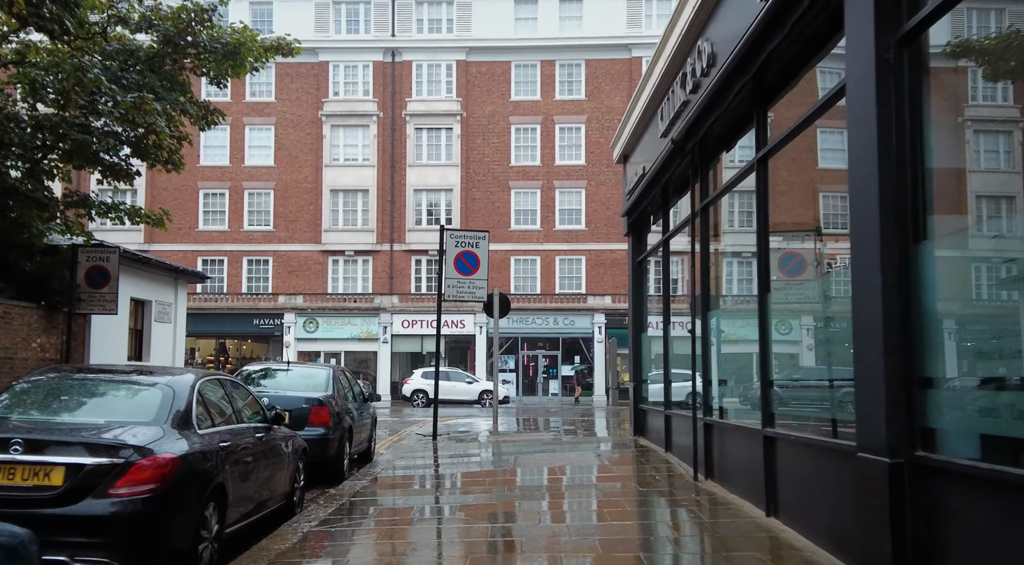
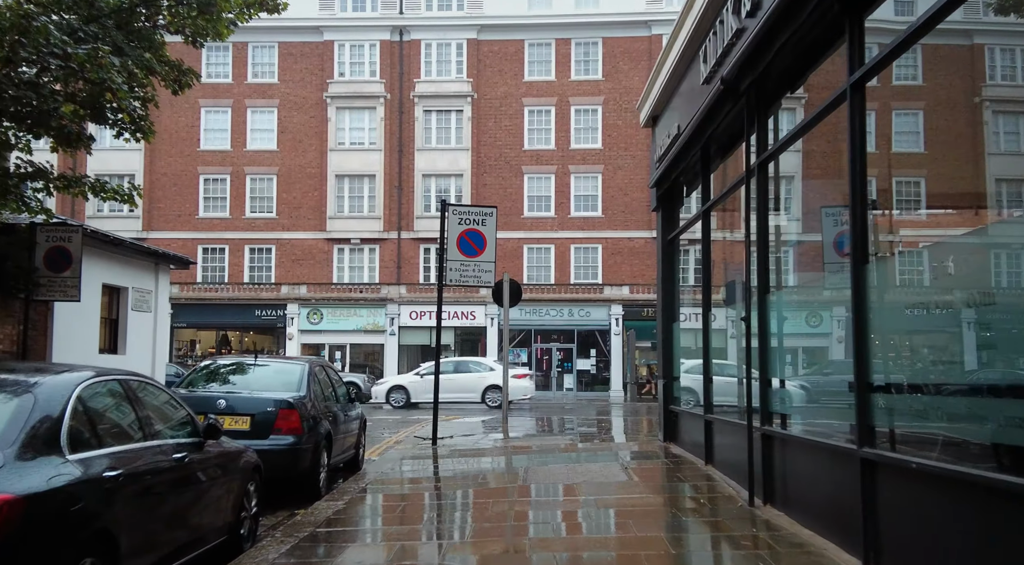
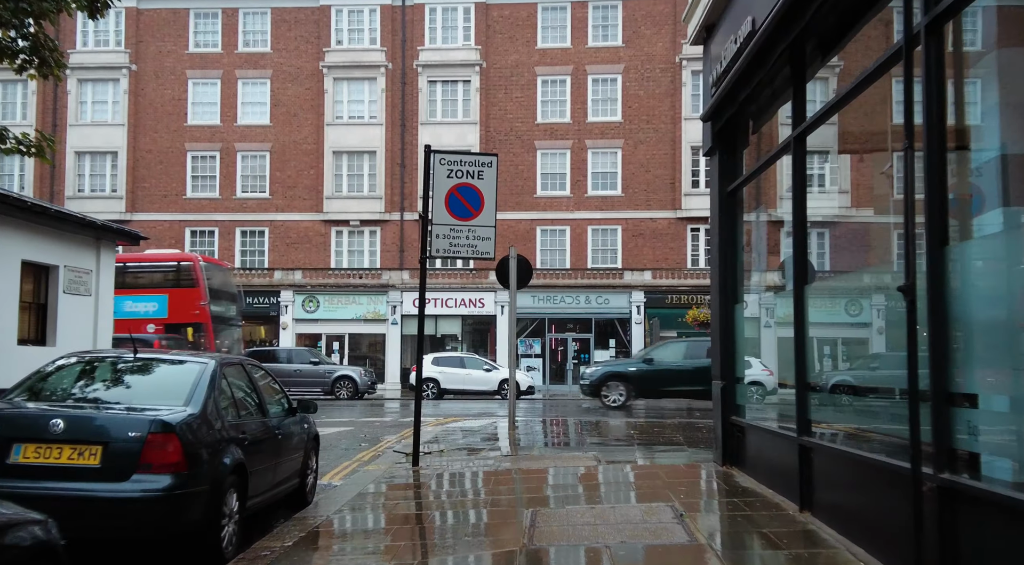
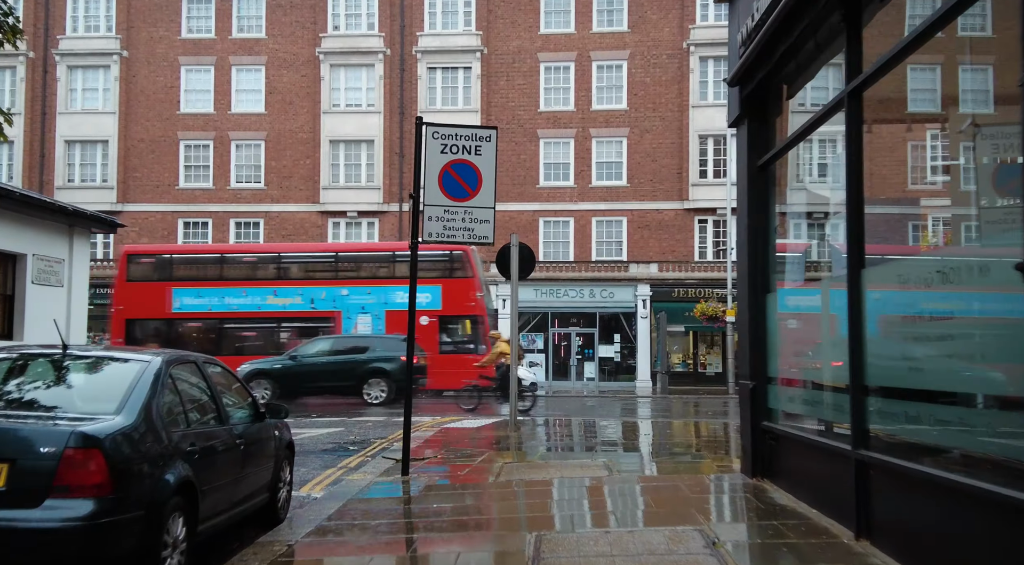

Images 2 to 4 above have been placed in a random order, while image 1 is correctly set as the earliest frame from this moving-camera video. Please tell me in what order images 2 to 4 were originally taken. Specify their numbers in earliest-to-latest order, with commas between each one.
2, 3, 4
